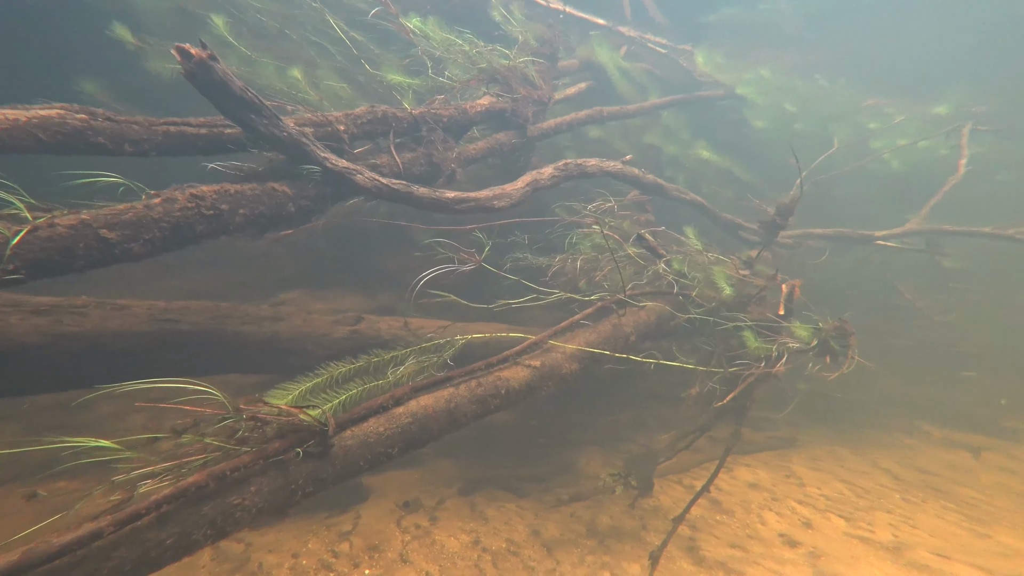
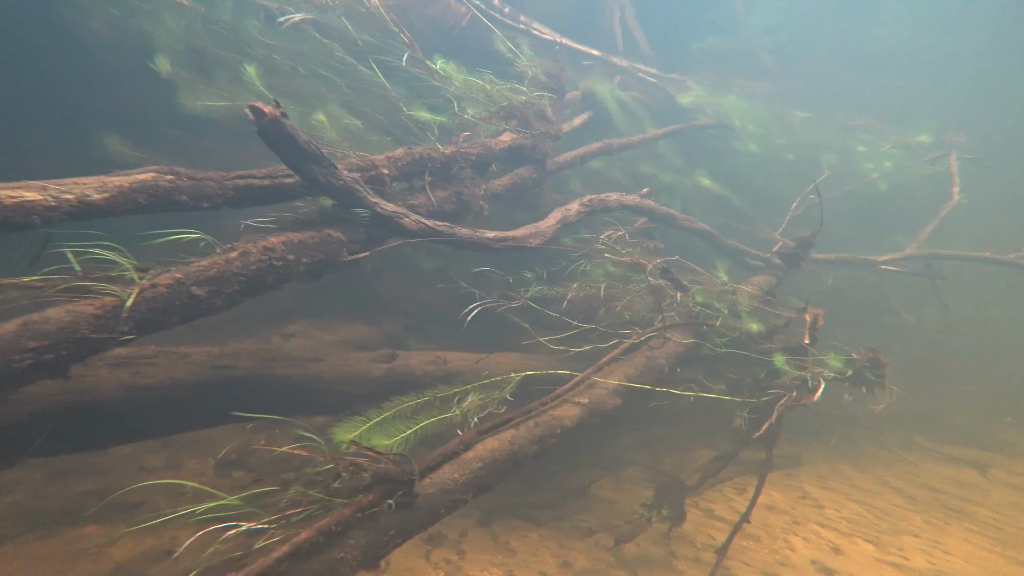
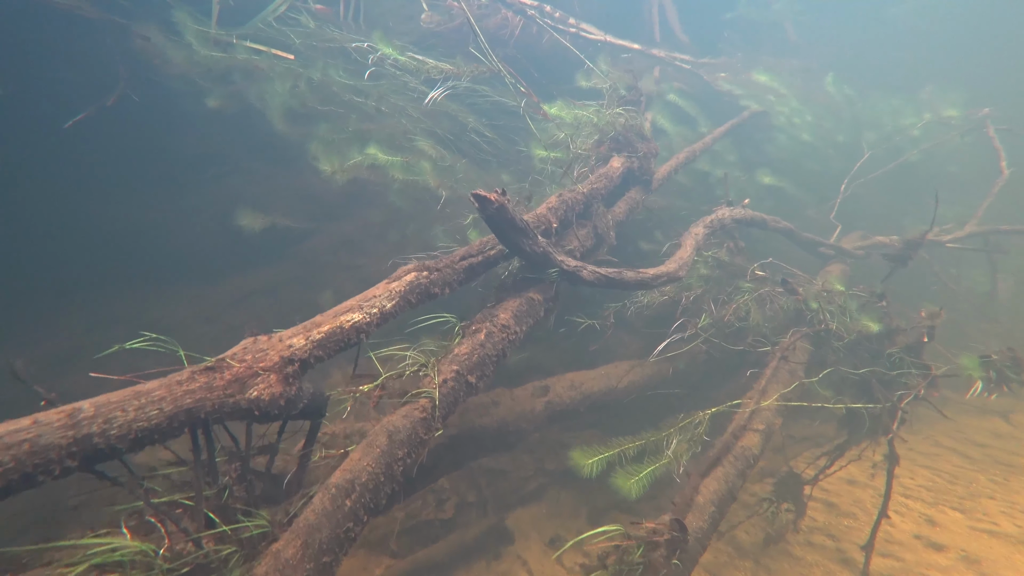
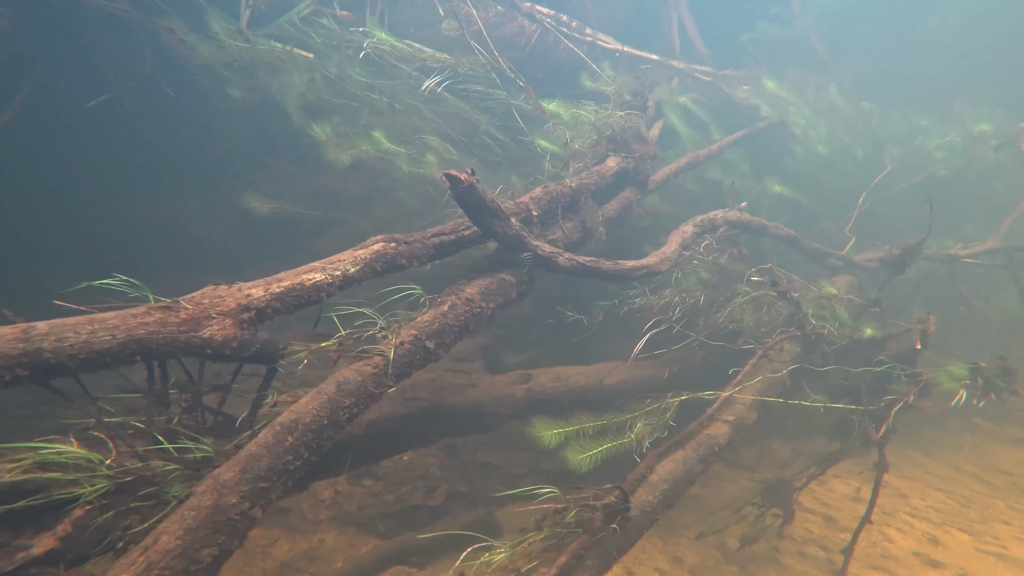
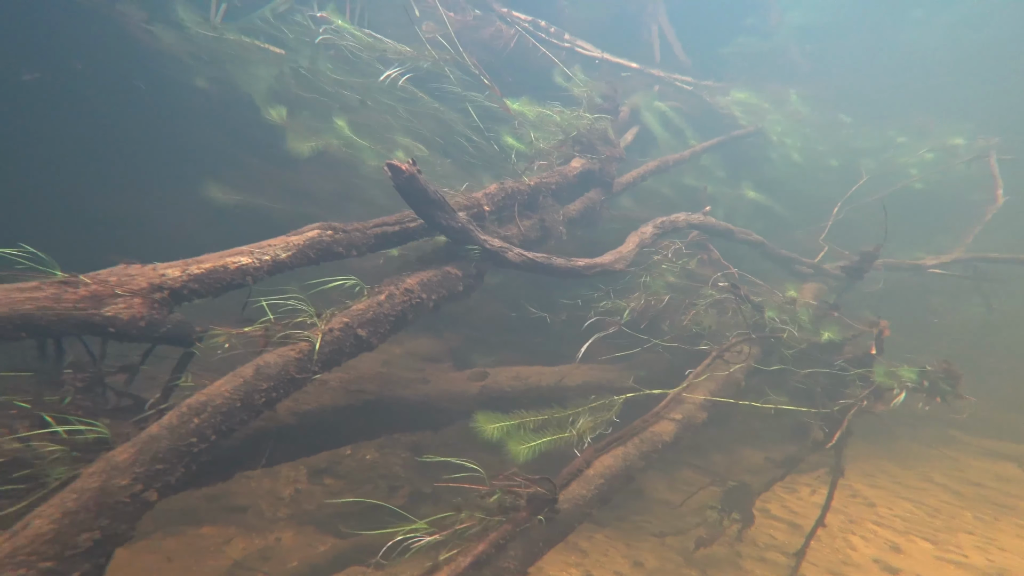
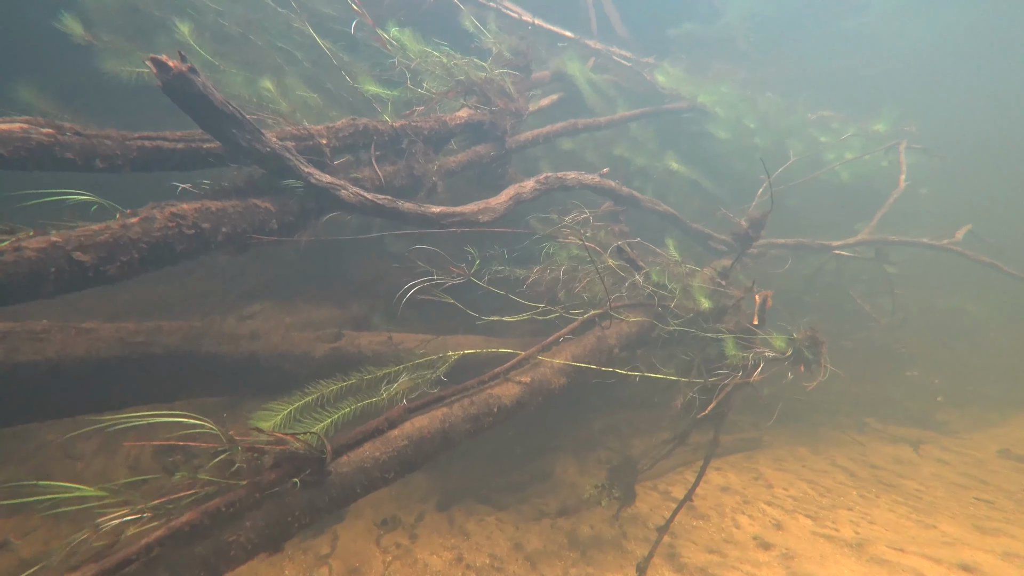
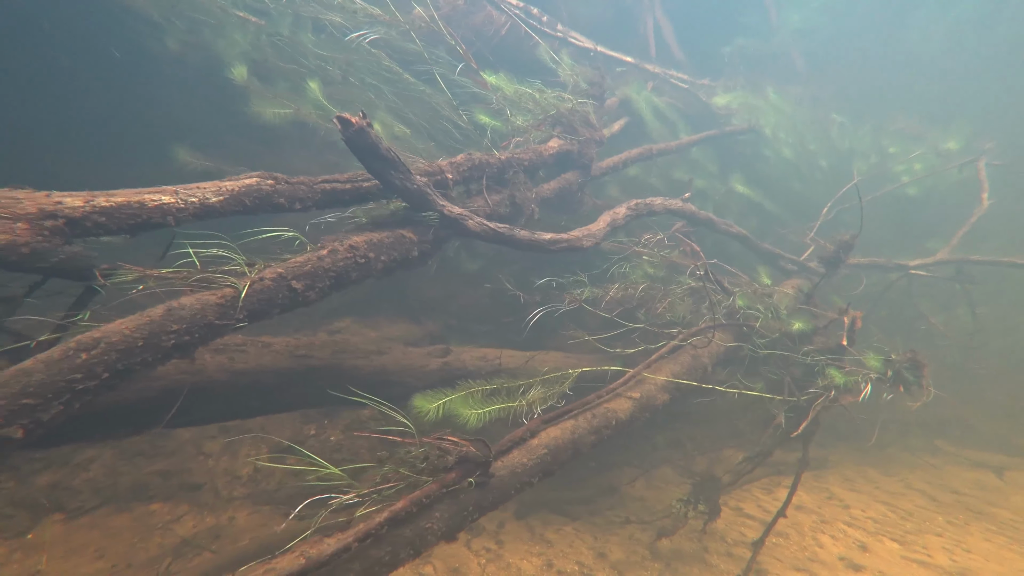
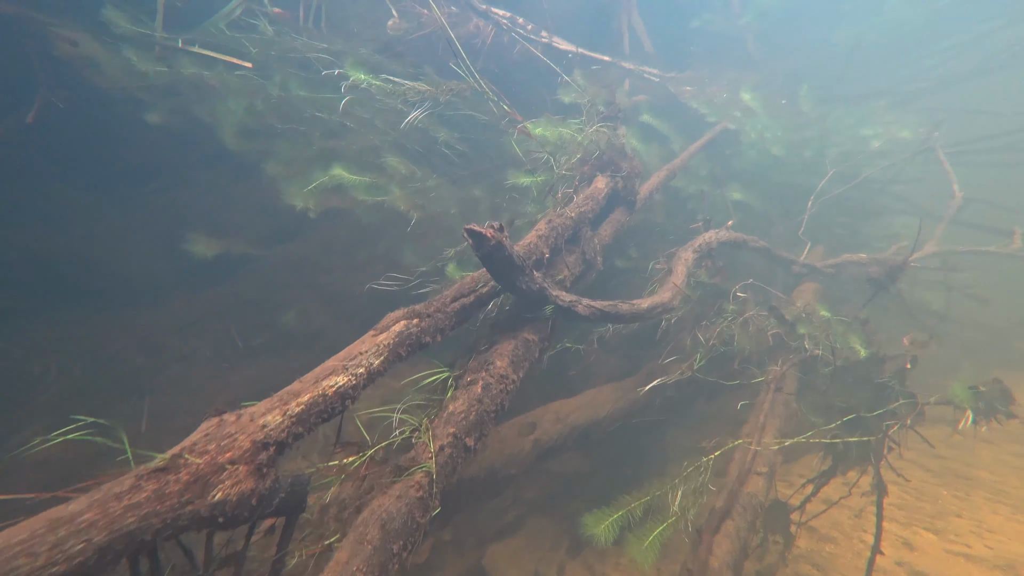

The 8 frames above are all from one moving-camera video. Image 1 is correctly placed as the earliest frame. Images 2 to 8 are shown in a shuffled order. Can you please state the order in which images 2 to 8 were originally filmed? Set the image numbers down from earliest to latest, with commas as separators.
6, 2, 7, 5, 4, 3, 8
